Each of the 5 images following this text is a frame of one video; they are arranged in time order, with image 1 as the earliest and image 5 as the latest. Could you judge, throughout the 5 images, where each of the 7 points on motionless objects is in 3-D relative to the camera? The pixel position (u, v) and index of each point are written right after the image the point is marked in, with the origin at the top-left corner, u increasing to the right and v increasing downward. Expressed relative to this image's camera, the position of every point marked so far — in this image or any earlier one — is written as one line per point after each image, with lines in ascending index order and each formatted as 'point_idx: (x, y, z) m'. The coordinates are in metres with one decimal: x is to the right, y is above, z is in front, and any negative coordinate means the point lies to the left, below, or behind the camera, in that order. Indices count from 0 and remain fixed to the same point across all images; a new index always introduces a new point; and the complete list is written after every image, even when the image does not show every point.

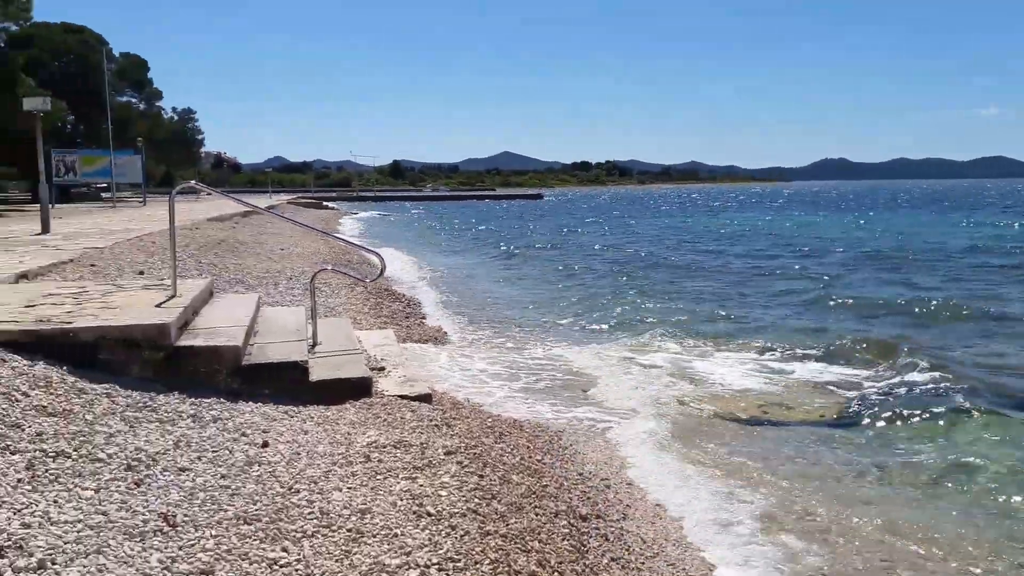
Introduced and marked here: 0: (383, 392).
0: (-1.1, -0.9, +6.9) m
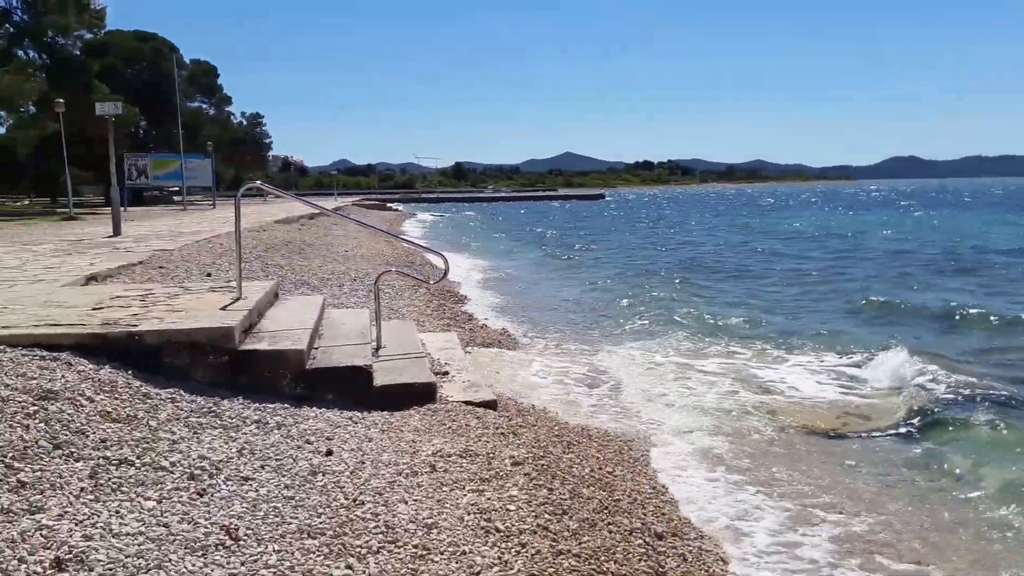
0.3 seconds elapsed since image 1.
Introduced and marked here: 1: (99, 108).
0: (-0.5, -0.9, +6.7) m
1: (-10.1, +4.4, +19.4) m
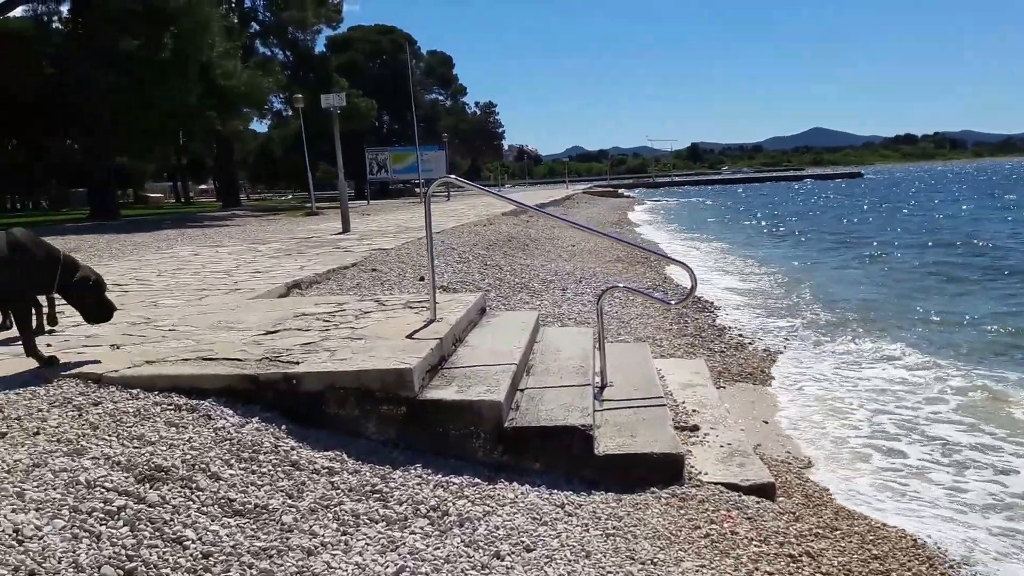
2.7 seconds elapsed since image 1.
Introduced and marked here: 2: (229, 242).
0: (+1.1, -1.1, +4.8) m
1: (-4.4, +4.6, +19.6) m
2: (-5.2, +0.9, +15.0) m
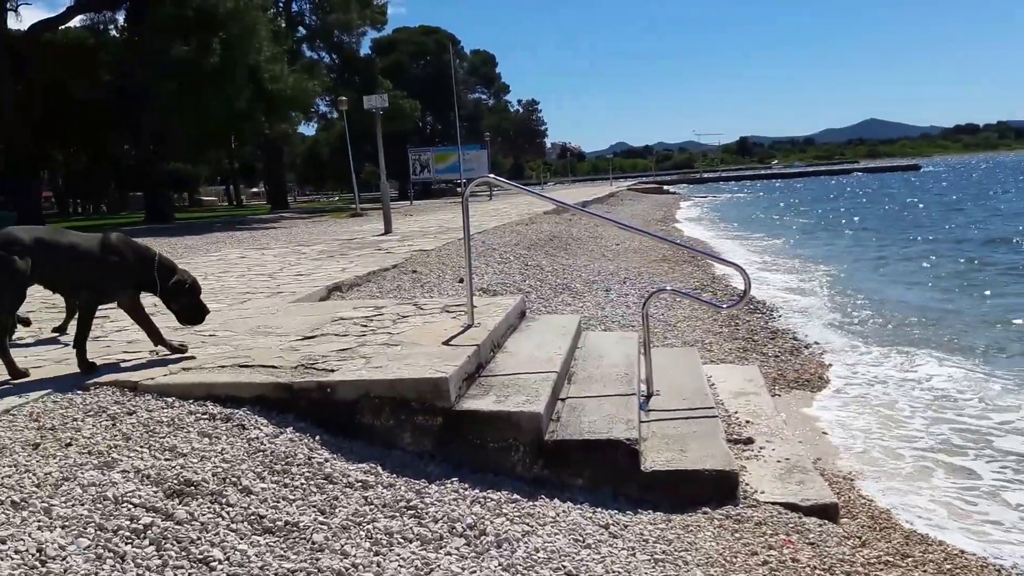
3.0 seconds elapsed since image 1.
0: (+1.4, -1.2, +4.6) m
1: (-3.4, +4.6, +19.6) m
2: (-4.5, +0.9, +15.0) m
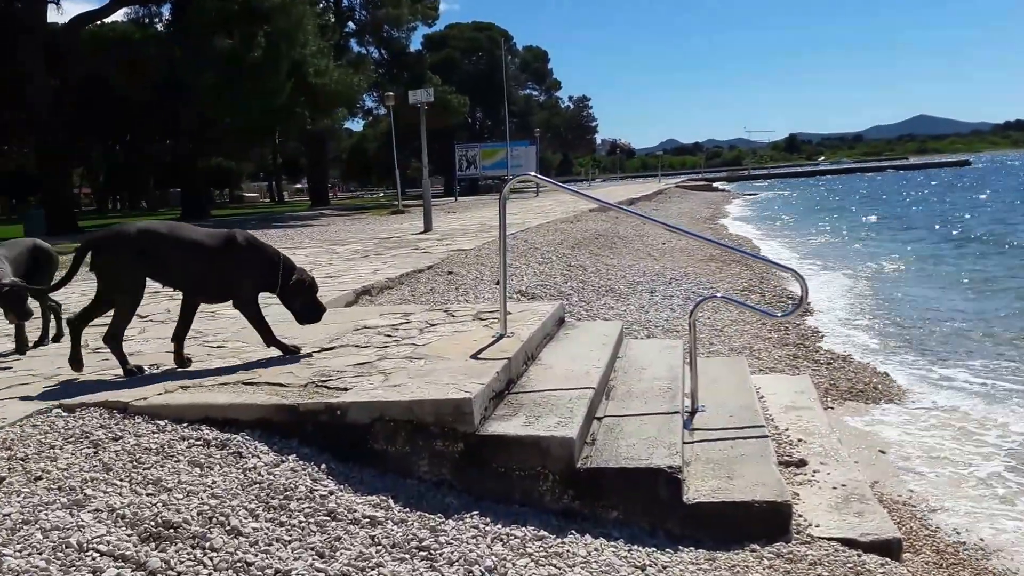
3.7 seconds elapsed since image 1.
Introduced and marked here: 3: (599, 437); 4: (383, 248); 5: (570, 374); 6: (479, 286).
0: (+1.5, -1.2, +4.0) m
1: (-2.4, +4.5, +19.3) m
2: (-3.7, +0.8, +14.8) m
3: (+0.5, -0.8, +4.4) m
4: (-2.3, +0.7, +13.8) m
5: (+0.4, -0.6, +5.2) m
6: (-0.4, 0.0, +9.7) m
